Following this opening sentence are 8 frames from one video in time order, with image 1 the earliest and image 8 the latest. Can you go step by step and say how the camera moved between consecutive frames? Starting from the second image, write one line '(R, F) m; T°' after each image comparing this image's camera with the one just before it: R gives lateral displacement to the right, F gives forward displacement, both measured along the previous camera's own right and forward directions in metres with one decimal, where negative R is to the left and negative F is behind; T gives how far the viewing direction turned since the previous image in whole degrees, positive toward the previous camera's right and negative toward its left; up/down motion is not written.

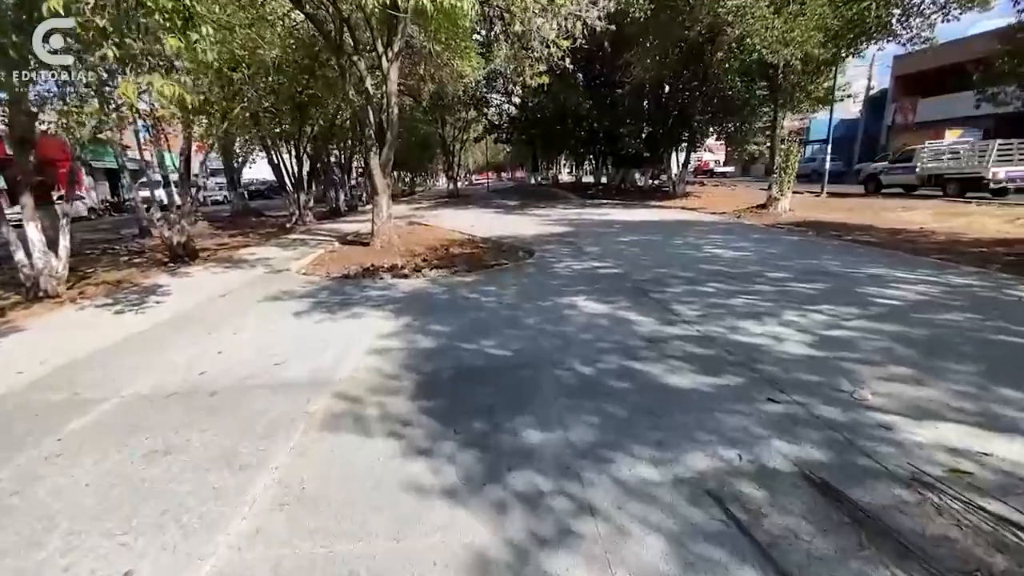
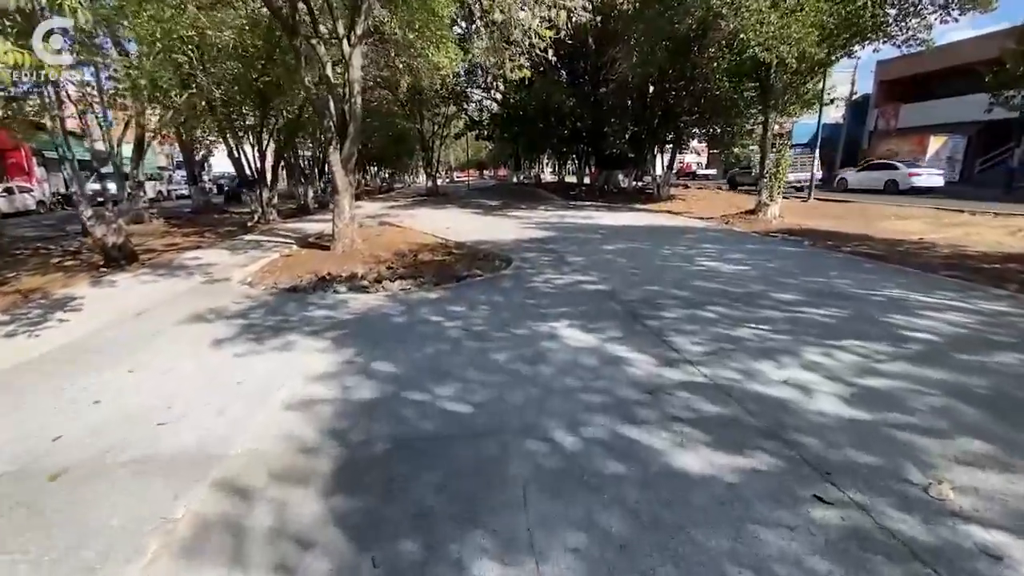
(+0.2, +1.1) m; +2°
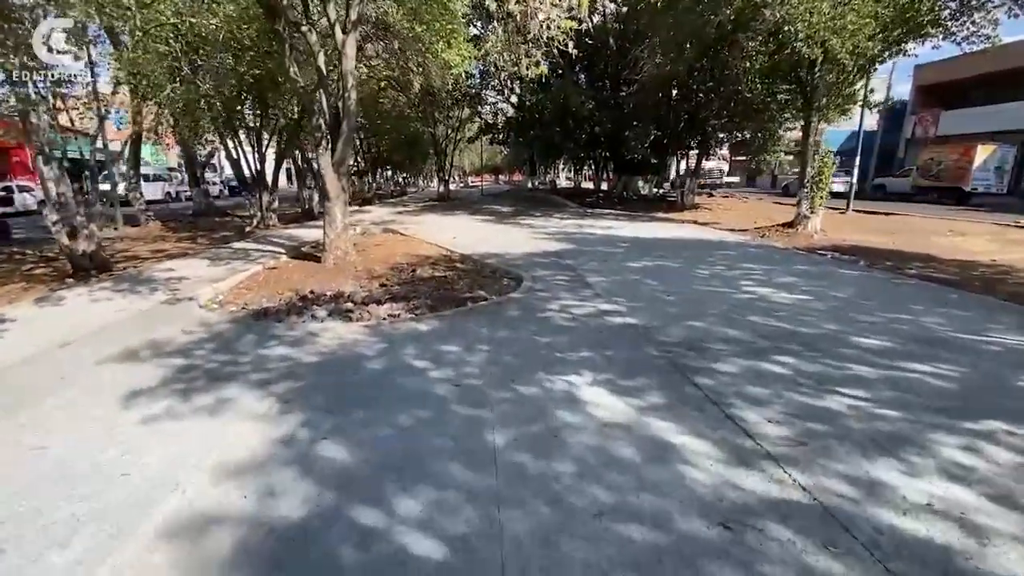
(+0.1, +1.4) m; -2°
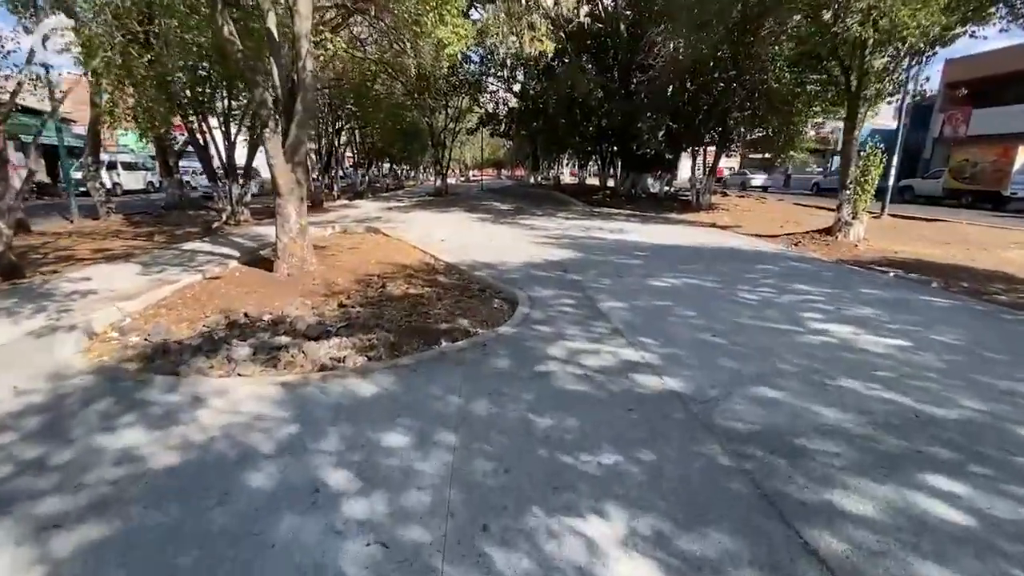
(+0.1, +1.9) m; 0°
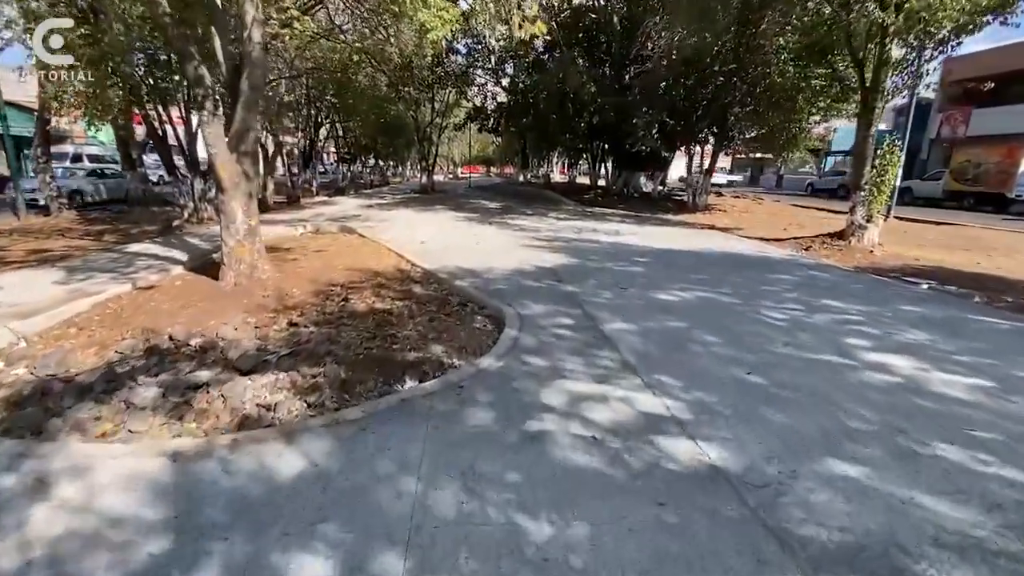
(0.0, +1.1) m; +1°
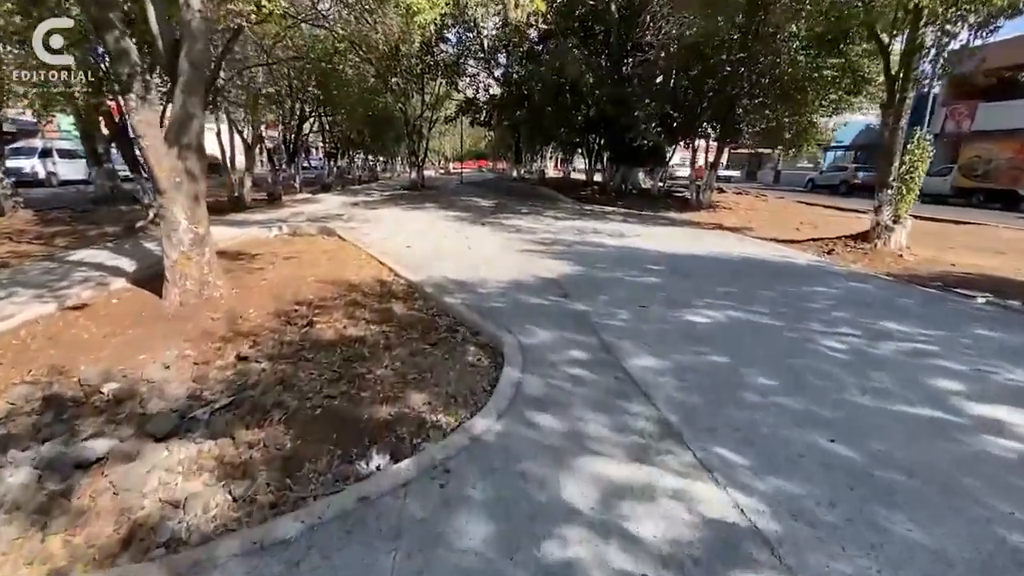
(-0.1, +1.1) m; +1°
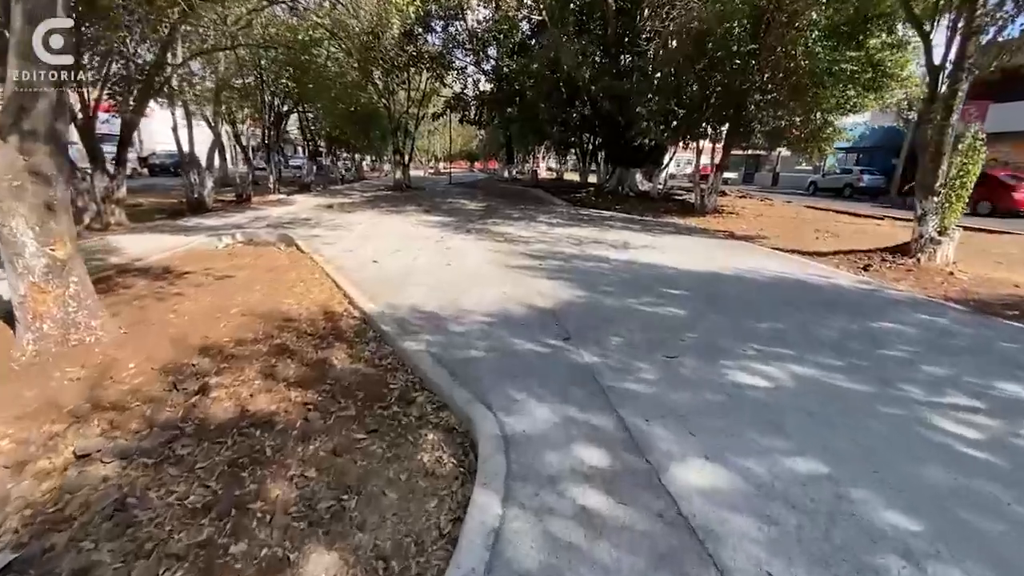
(+0.1, +1.6) m; +1°
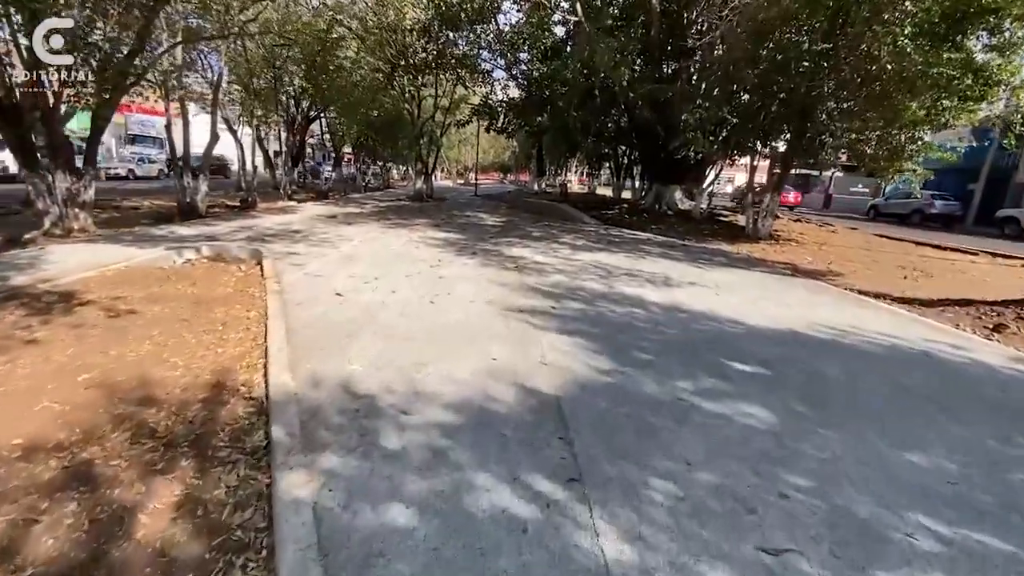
(+0.3, +2.1) m; -3°
